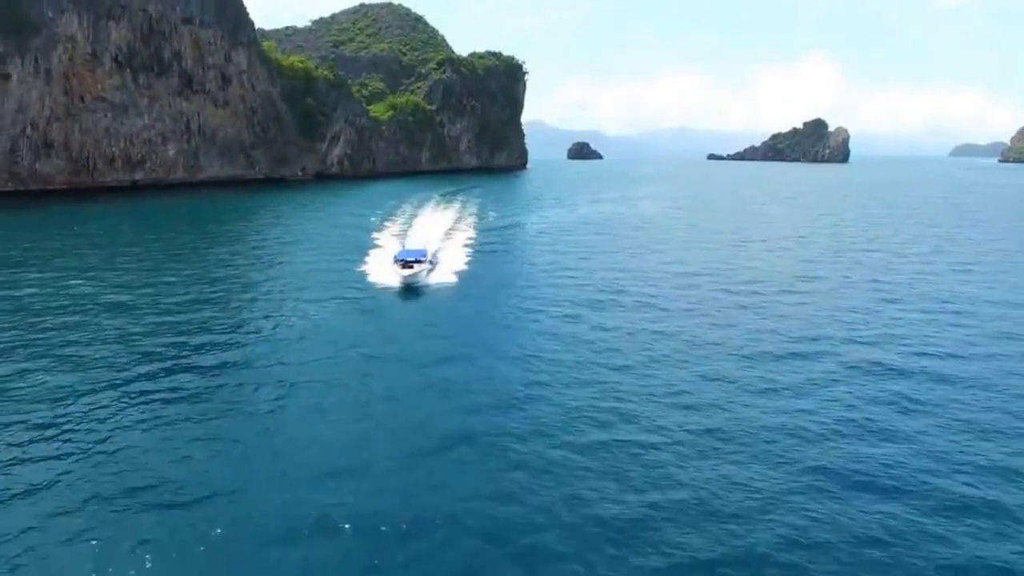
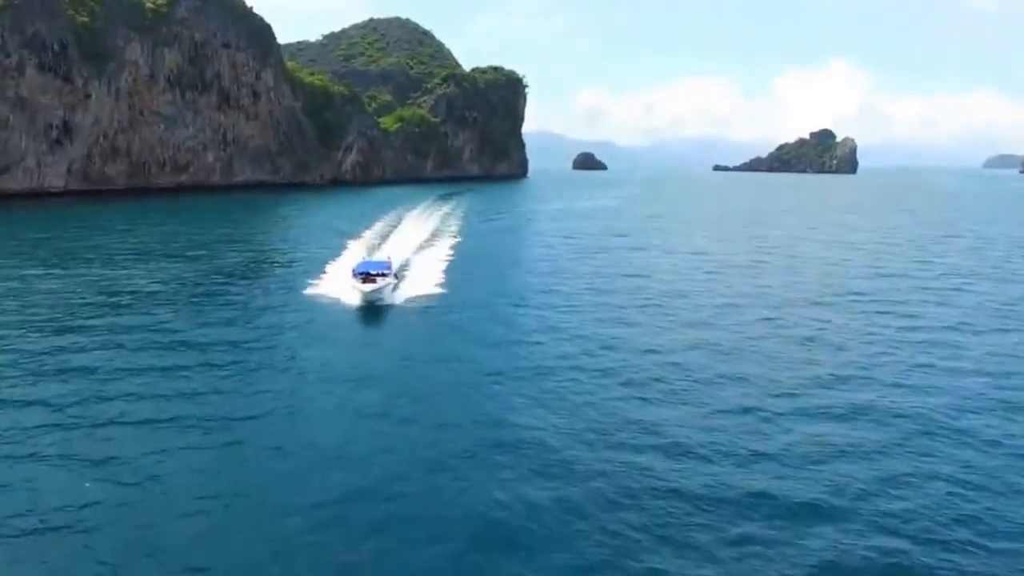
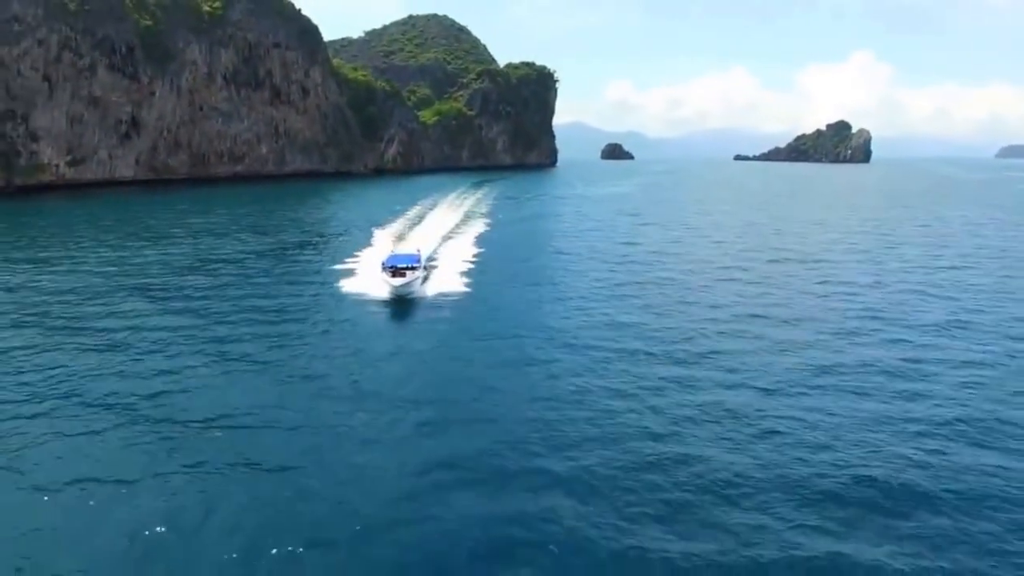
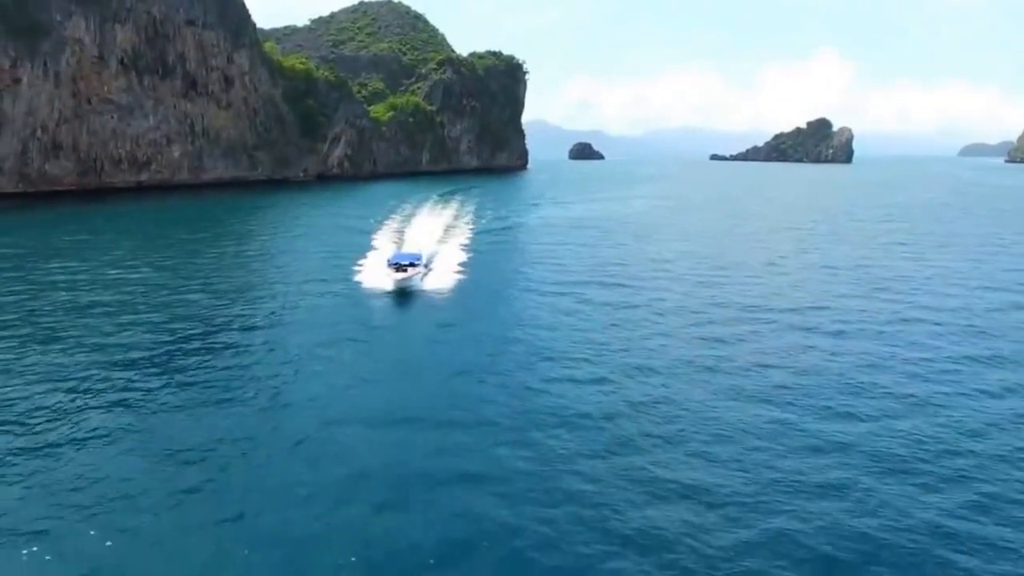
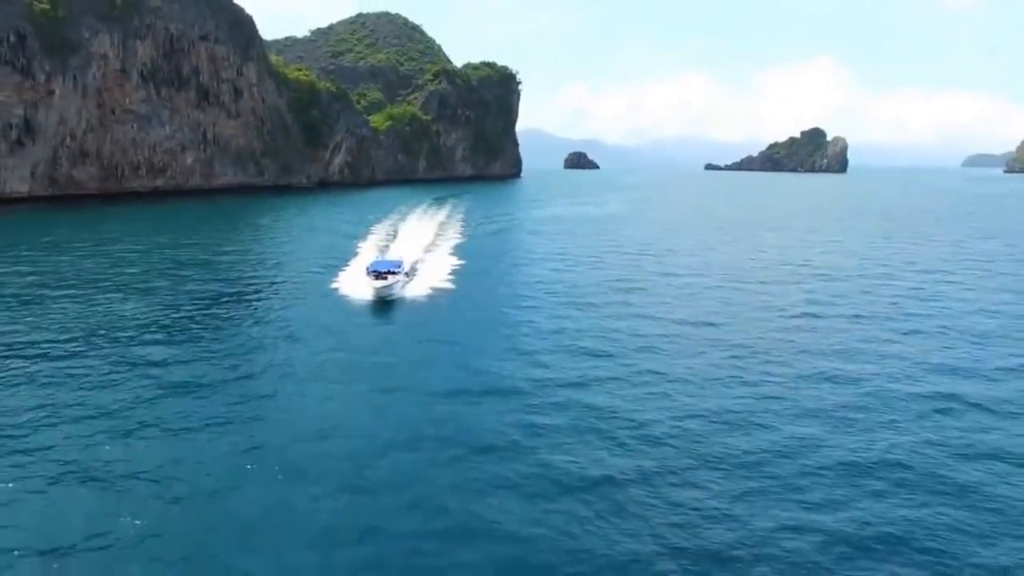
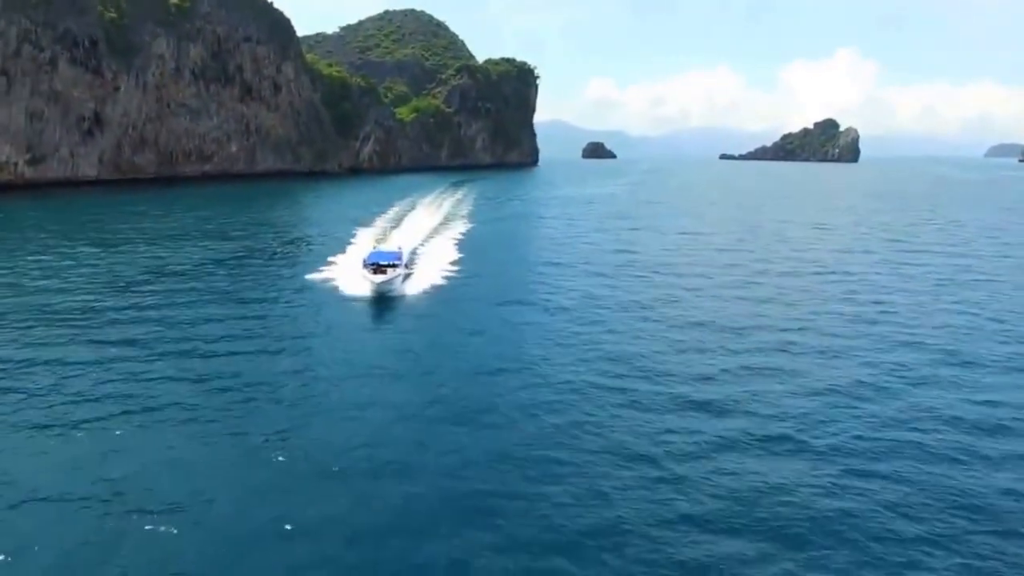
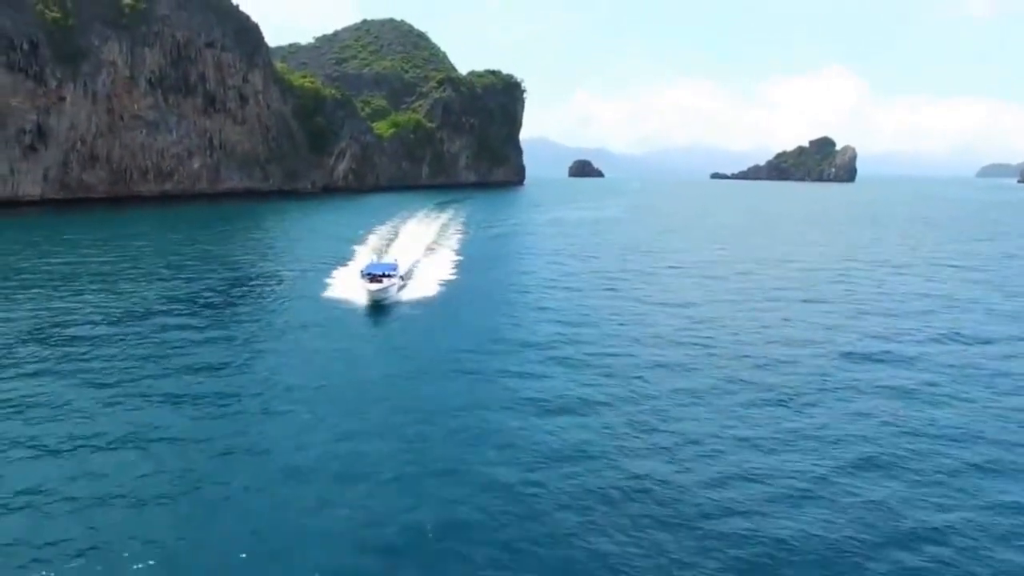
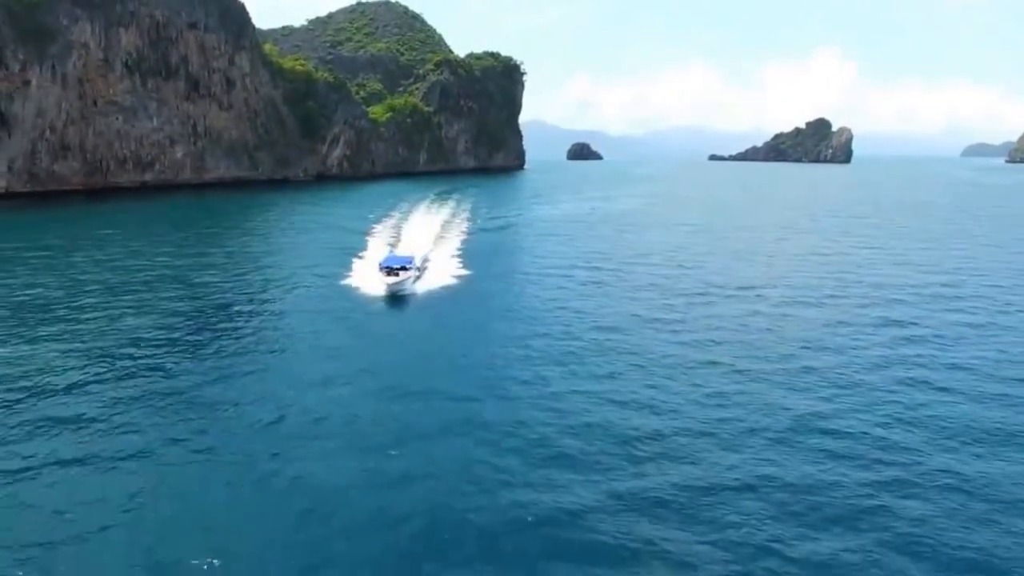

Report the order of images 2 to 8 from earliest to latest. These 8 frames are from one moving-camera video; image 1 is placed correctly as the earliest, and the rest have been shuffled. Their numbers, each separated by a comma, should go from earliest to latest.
4, 8, 5, 7, 2, 6, 3
